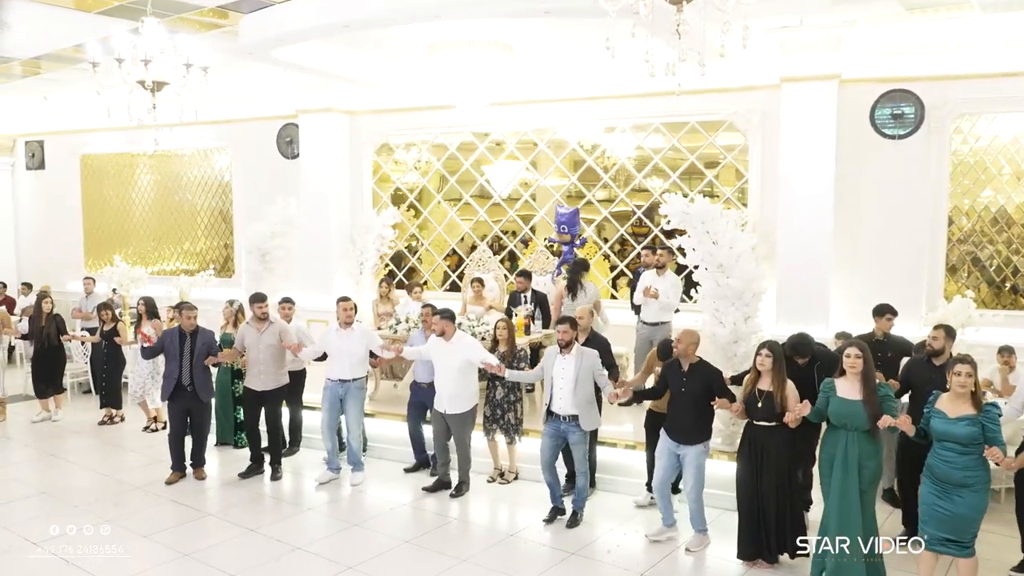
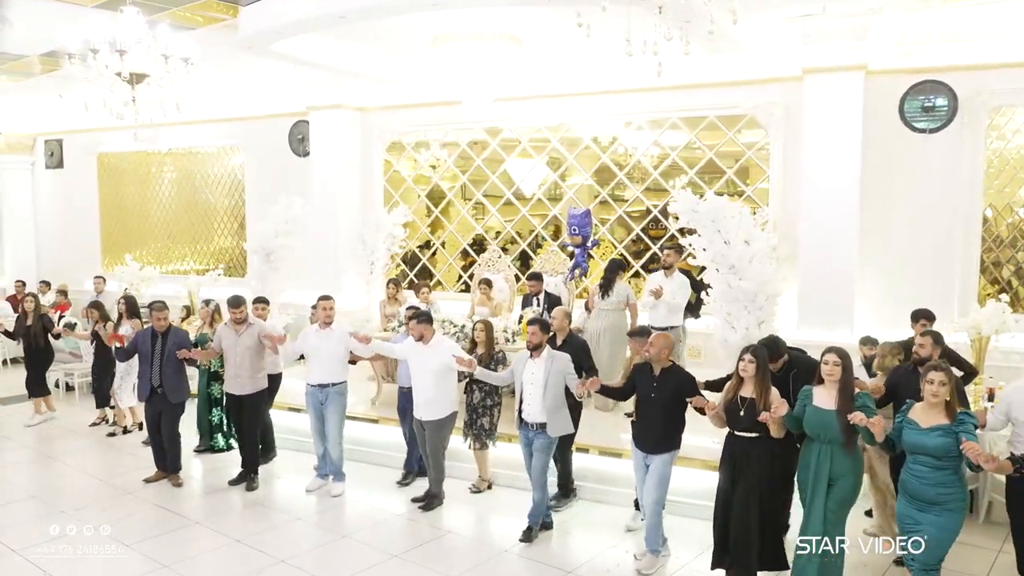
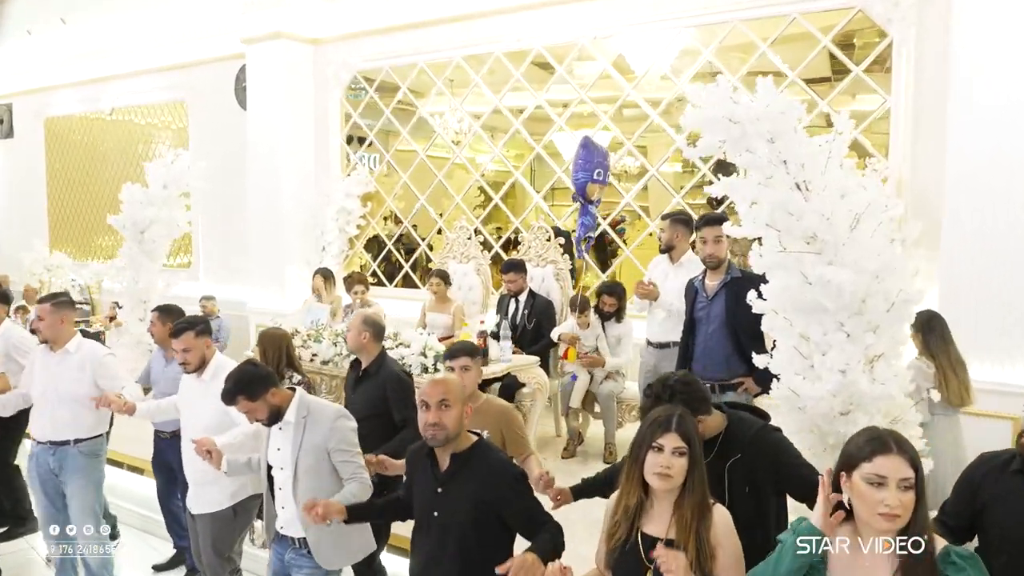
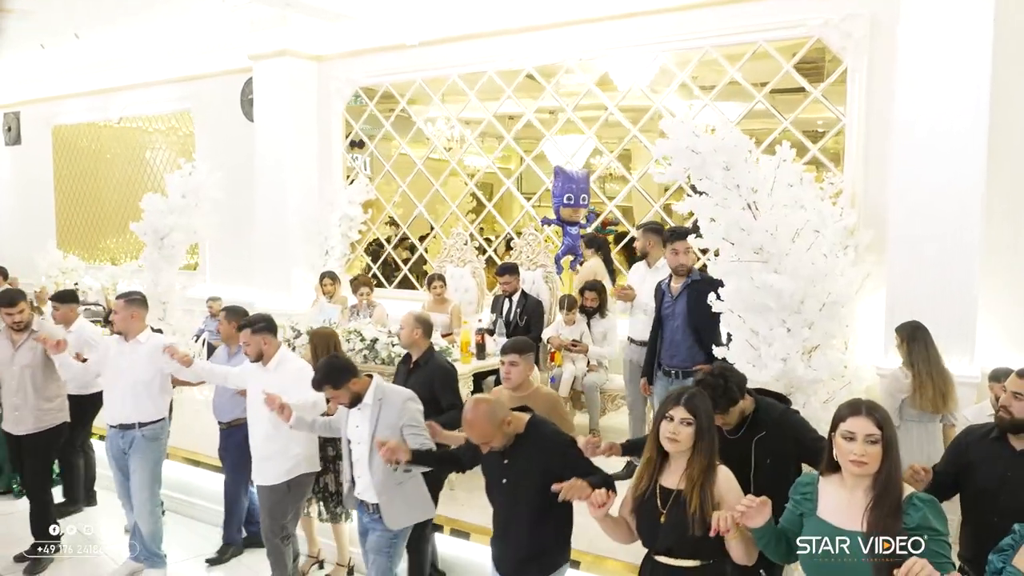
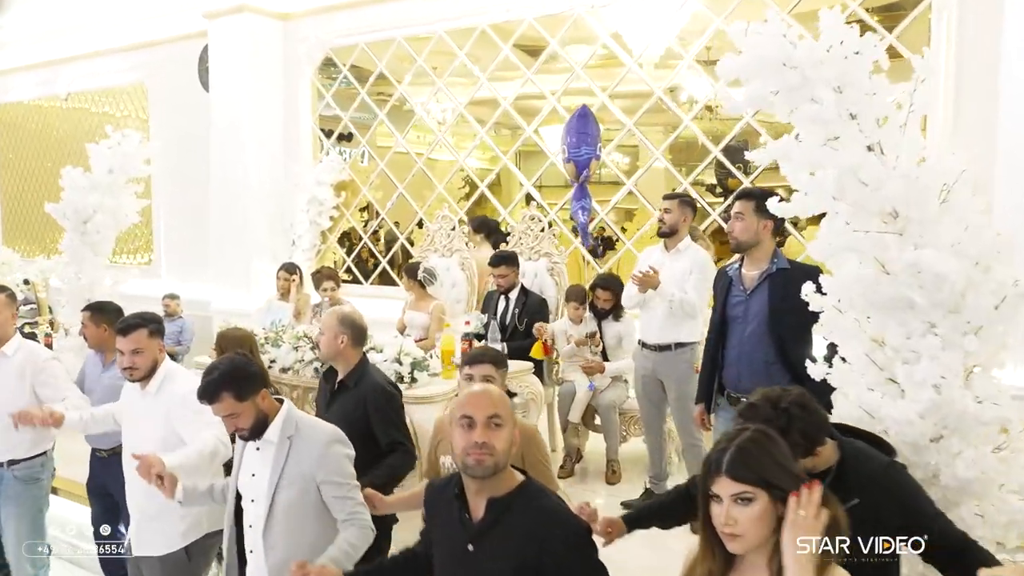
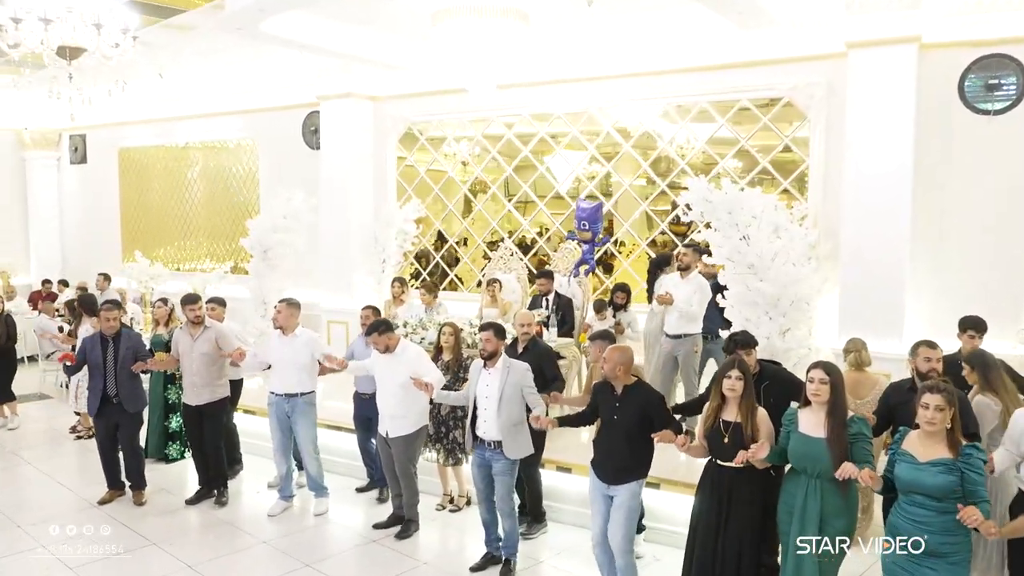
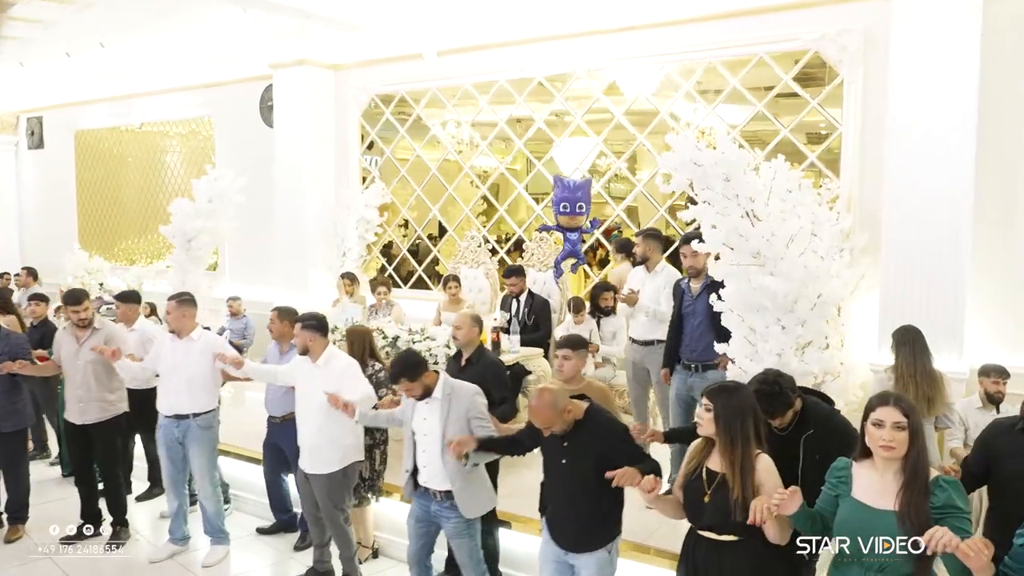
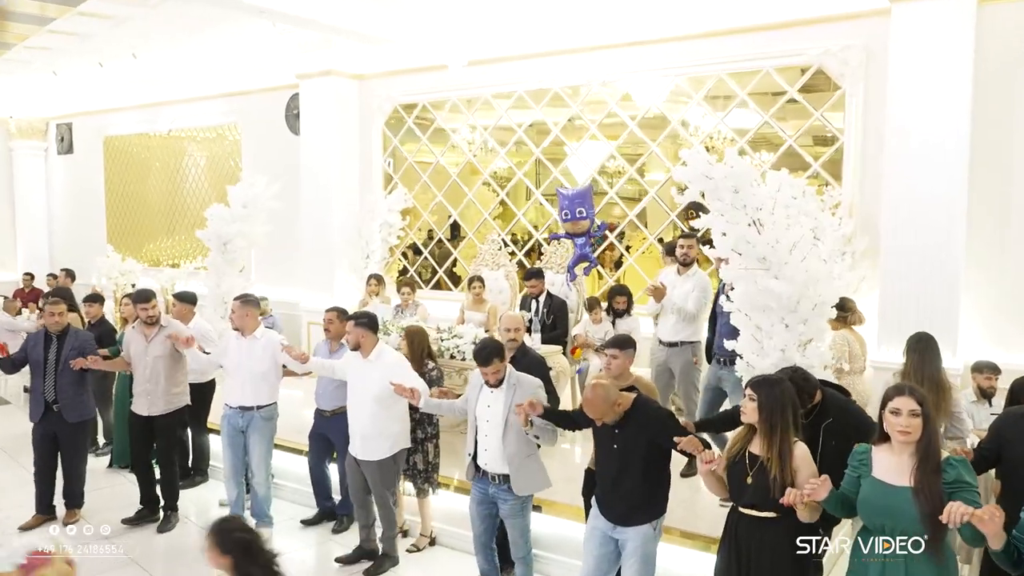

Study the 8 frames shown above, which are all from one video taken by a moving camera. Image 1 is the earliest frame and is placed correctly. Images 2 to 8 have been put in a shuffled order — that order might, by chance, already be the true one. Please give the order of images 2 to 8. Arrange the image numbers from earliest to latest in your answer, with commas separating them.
2, 6, 8, 7, 4, 3, 5
